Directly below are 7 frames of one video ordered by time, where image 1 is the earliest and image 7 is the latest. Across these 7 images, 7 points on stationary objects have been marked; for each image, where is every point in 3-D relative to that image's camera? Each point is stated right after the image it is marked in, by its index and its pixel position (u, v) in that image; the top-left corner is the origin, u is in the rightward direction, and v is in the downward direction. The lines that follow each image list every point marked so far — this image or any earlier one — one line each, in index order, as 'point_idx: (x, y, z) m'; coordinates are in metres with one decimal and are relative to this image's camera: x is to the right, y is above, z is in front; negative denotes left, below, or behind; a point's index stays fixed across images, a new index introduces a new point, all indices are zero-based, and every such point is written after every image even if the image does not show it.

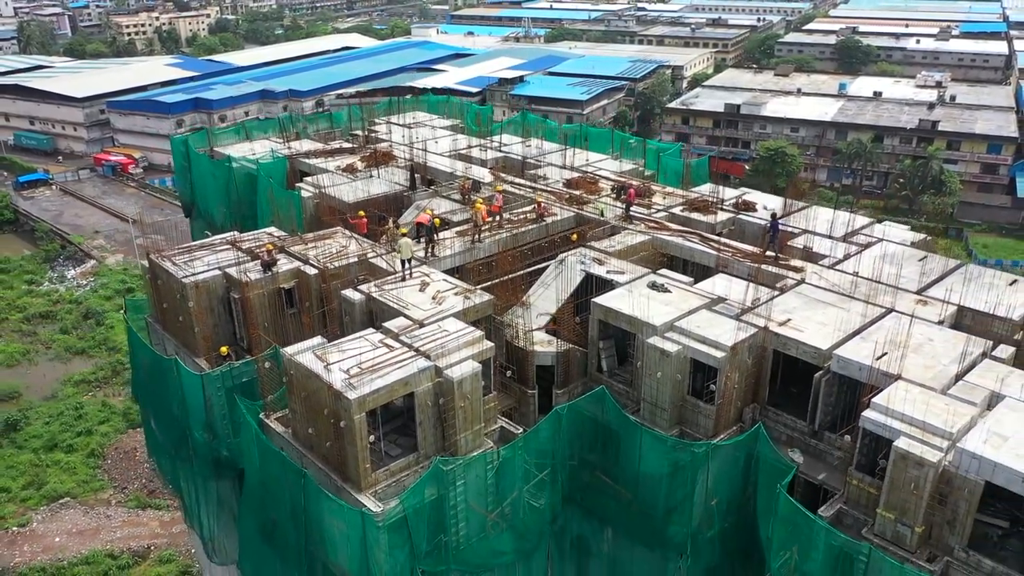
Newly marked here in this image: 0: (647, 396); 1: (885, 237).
0: (+1.4, -1.1, +9.0) m
1: (+4.8, +0.7, +11.6) m
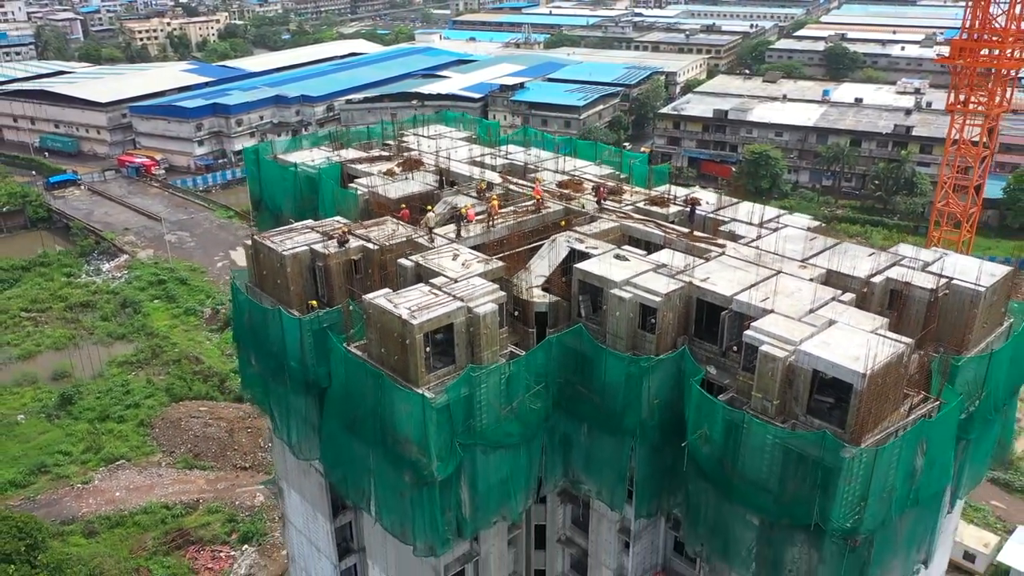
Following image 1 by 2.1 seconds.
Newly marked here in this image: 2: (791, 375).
0: (+1.5, -0.6, +13.2) m
1: (+4.9, +1.2, +15.7) m
2: (+3.6, -1.1, +11.2) m
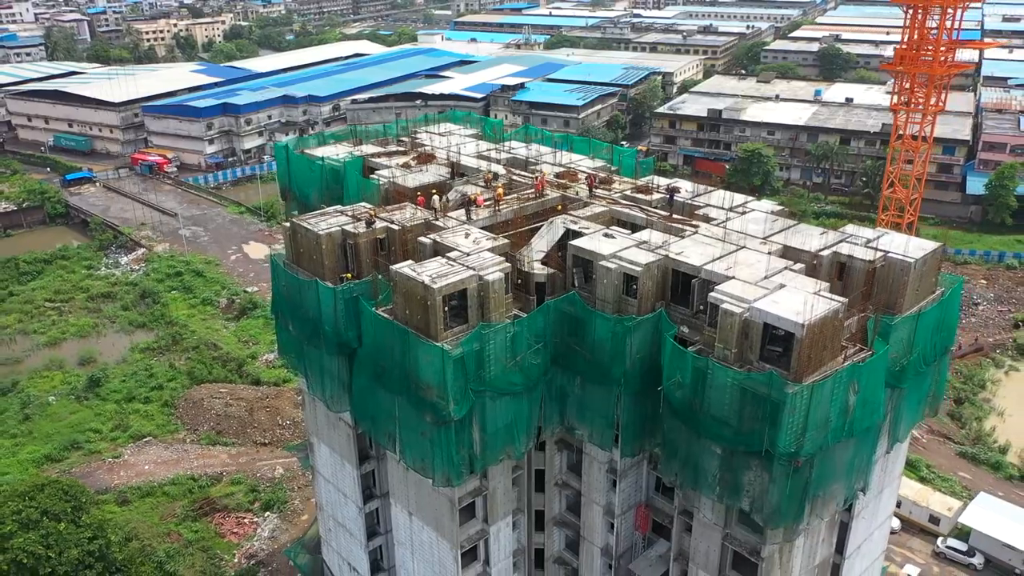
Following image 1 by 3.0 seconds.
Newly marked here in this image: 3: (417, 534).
0: (+1.6, -0.1, +15.6) m
1: (+5.0, +1.7, +18.1) m
2: (+3.7, -0.6, +13.6) m
3: (-1.9, -4.9, +17.2) m
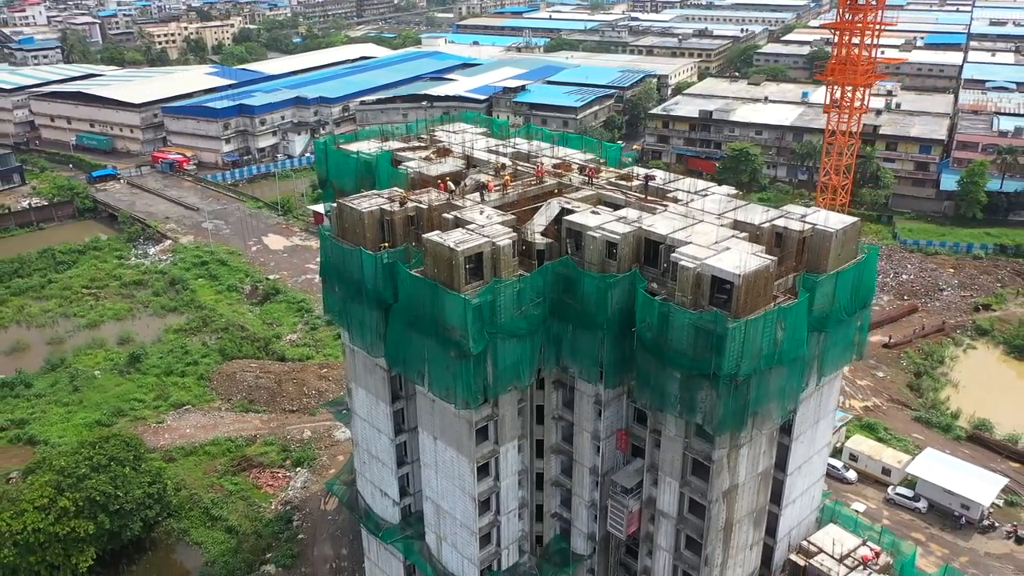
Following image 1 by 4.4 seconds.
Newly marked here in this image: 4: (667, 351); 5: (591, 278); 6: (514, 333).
0: (+1.7, +0.7, +19.7) m
1: (+5.1, +2.5, +22.2) m
2: (+3.8, +0.1, +17.6) m
3: (-1.7, -4.1, +21.3) m
4: (+3.2, -1.3, +18.2) m
5: (+1.7, +0.2, +19.1) m
6: (0.0, -1.0, +19.5) m
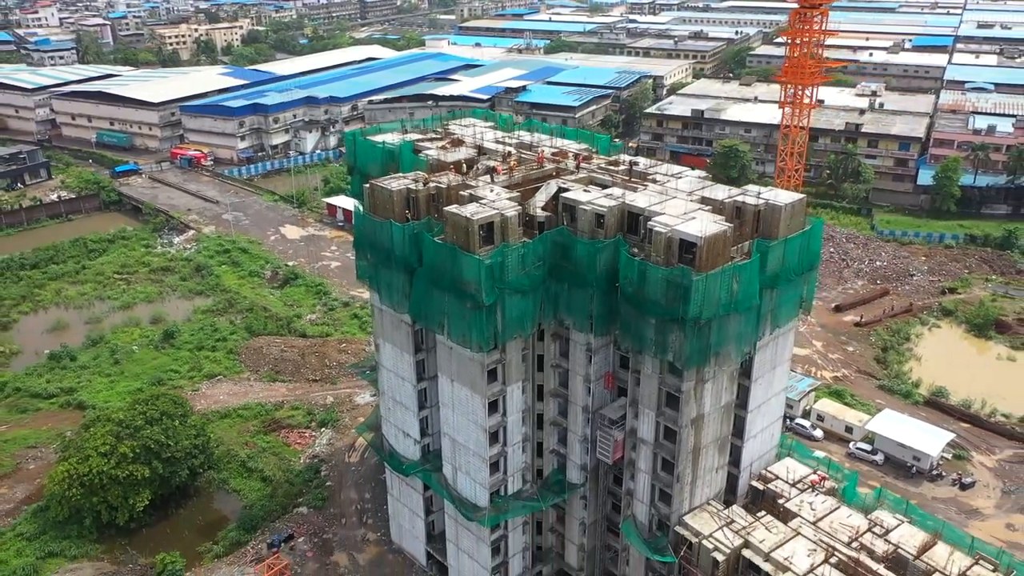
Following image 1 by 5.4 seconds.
0: (+1.9, +1.6, +23.7) m
1: (+5.3, +3.4, +26.3) m
2: (+4.0, +1.1, +21.7) m
3: (-1.6, -3.1, +25.4) m
4: (+3.4, -0.3, +22.2) m
5: (+1.9, +1.2, +23.2) m
6: (+0.2, 0.0, +23.6) m
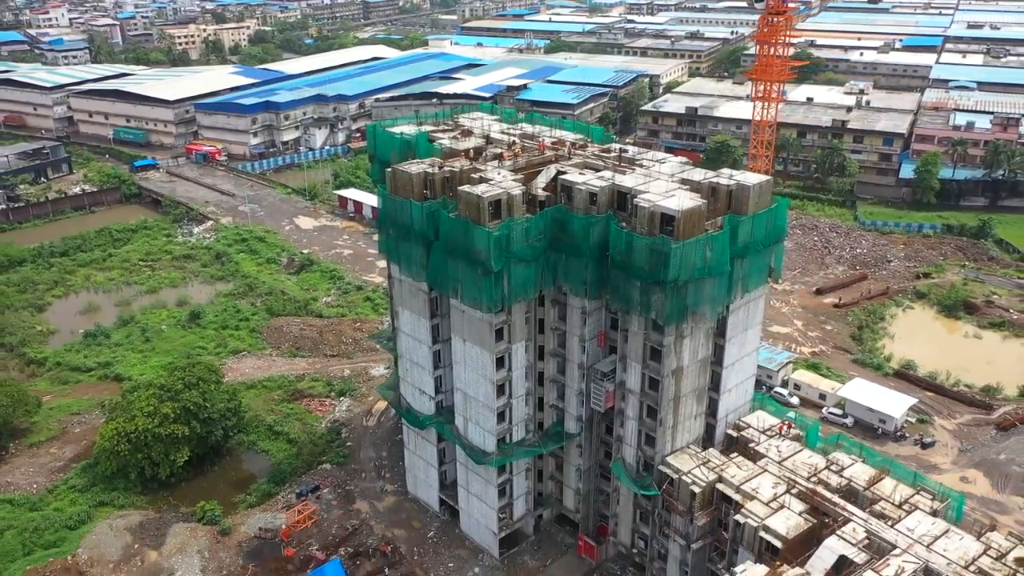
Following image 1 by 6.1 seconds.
0: (+2.0, +2.6, +27.3) m
1: (+5.4, +4.4, +29.9) m
2: (+4.1, +2.1, +25.3) m
3: (-1.4, -2.2, +29.0) m
4: (+3.5, +0.6, +25.8) m
5: (+2.0, +2.2, +26.8) m
6: (+0.3, +0.9, +27.2) m
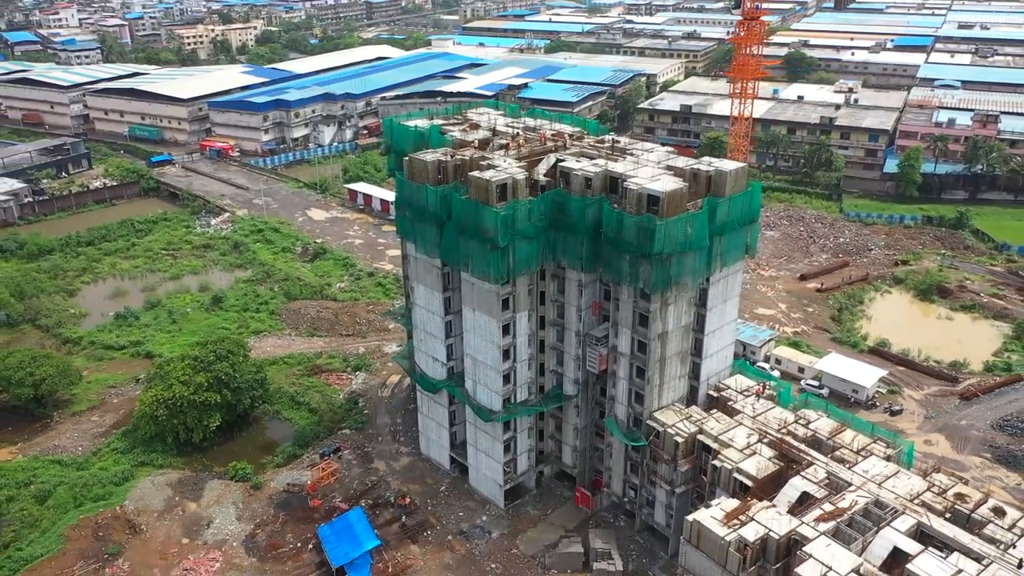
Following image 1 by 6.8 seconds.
0: (+2.2, +3.5, +30.8) m
1: (+5.6, +5.3, +33.4) m
2: (+4.3, +3.0, +28.8) m
3: (-1.3, -1.2, +32.5) m
4: (+3.7, +1.5, +29.3) m
5: (+2.2, +3.1, +30.3) m
6: (+0.5, +1.8, +30.7) m
